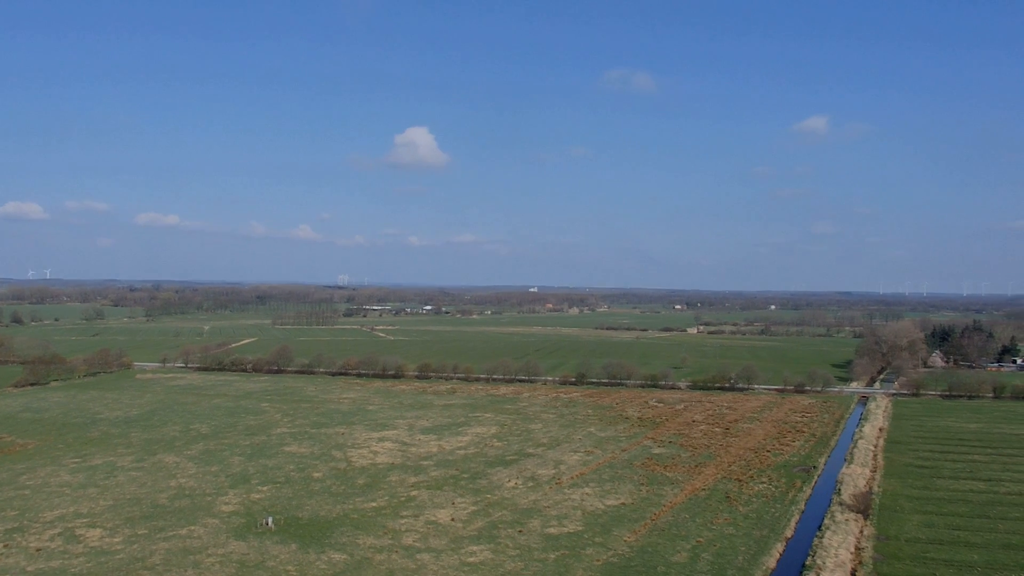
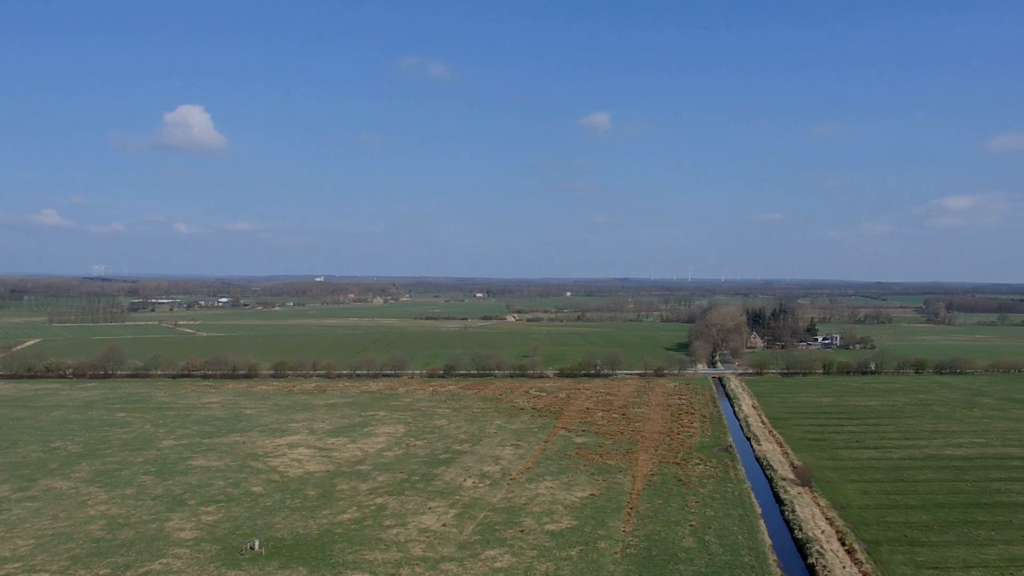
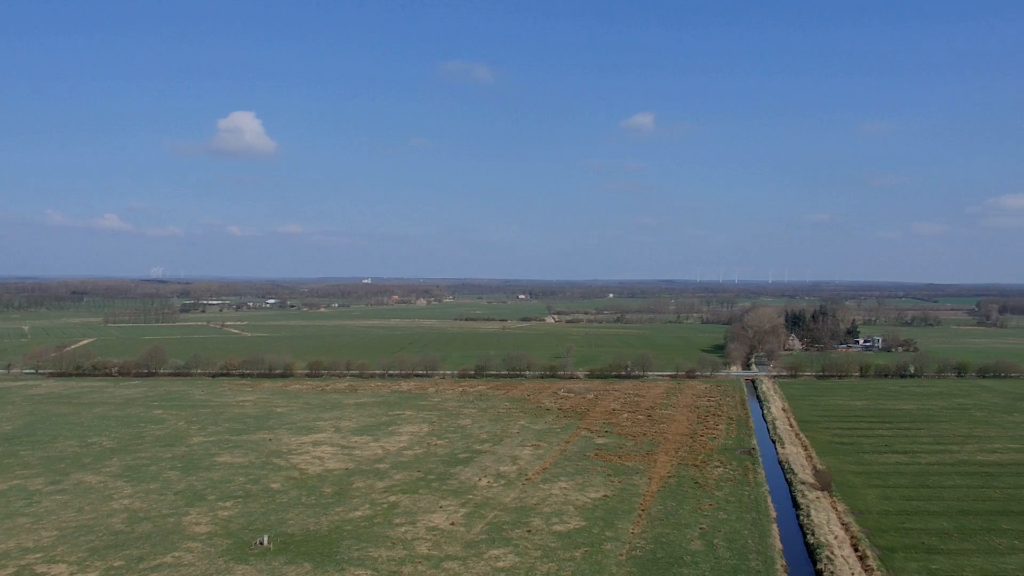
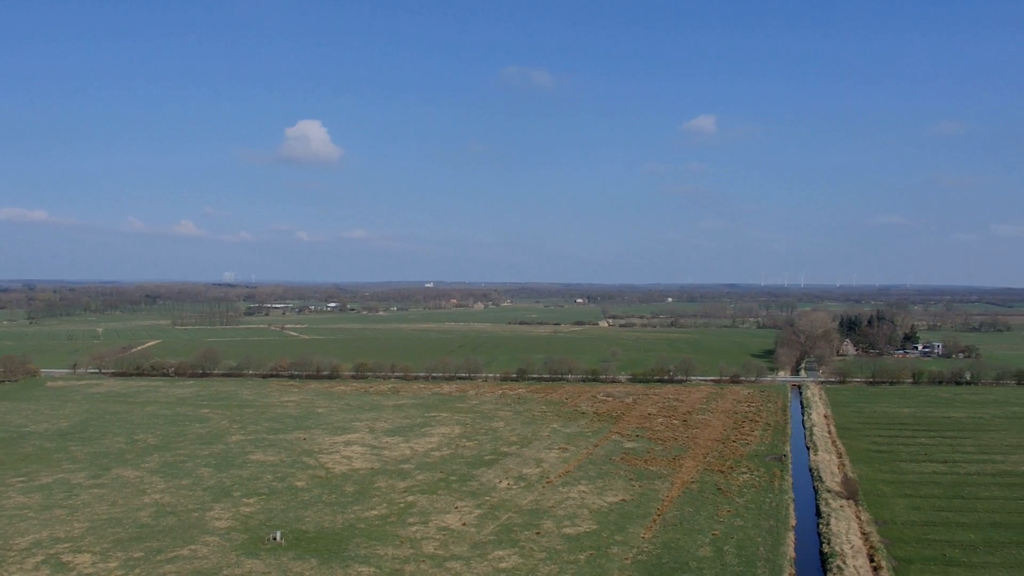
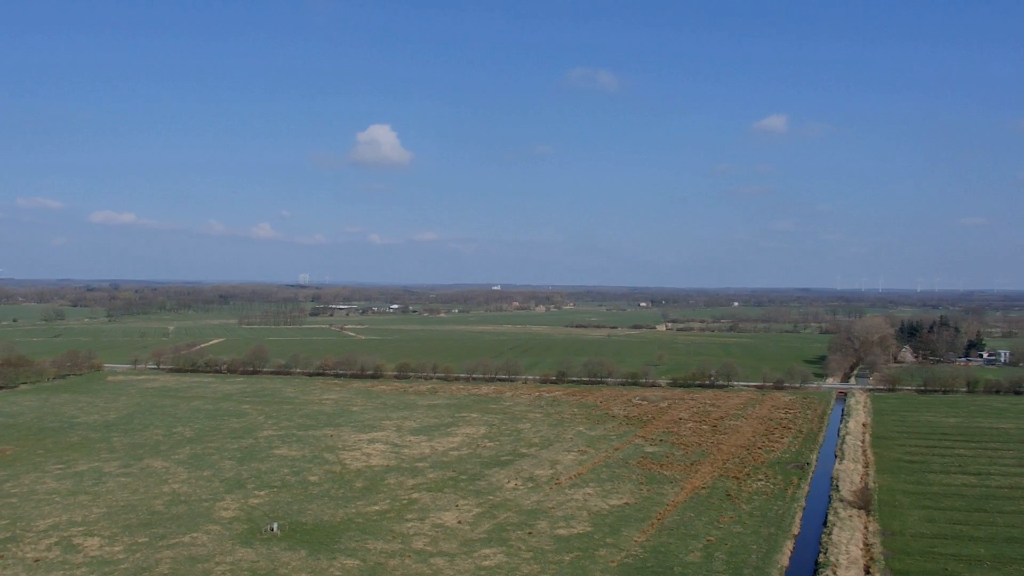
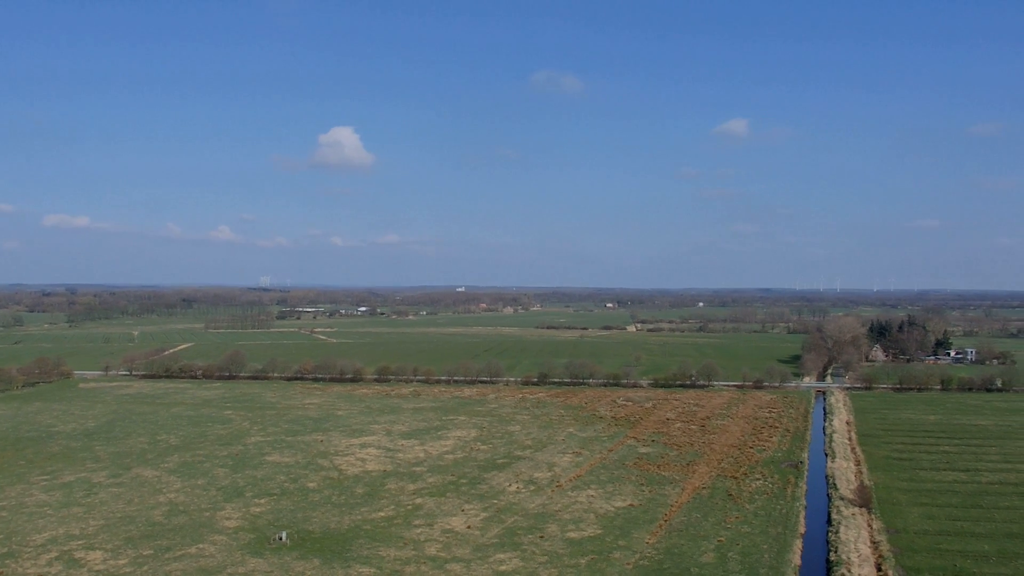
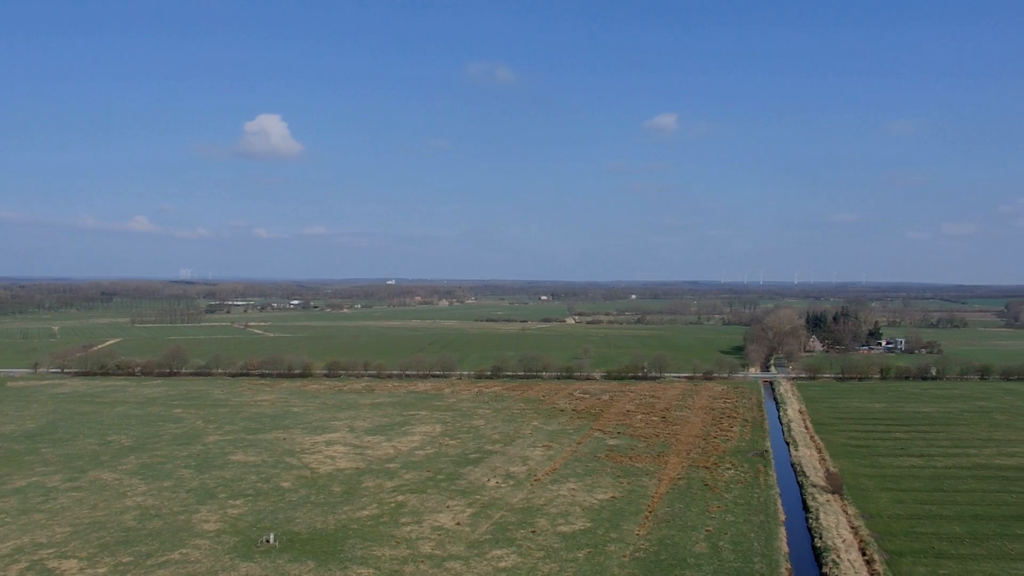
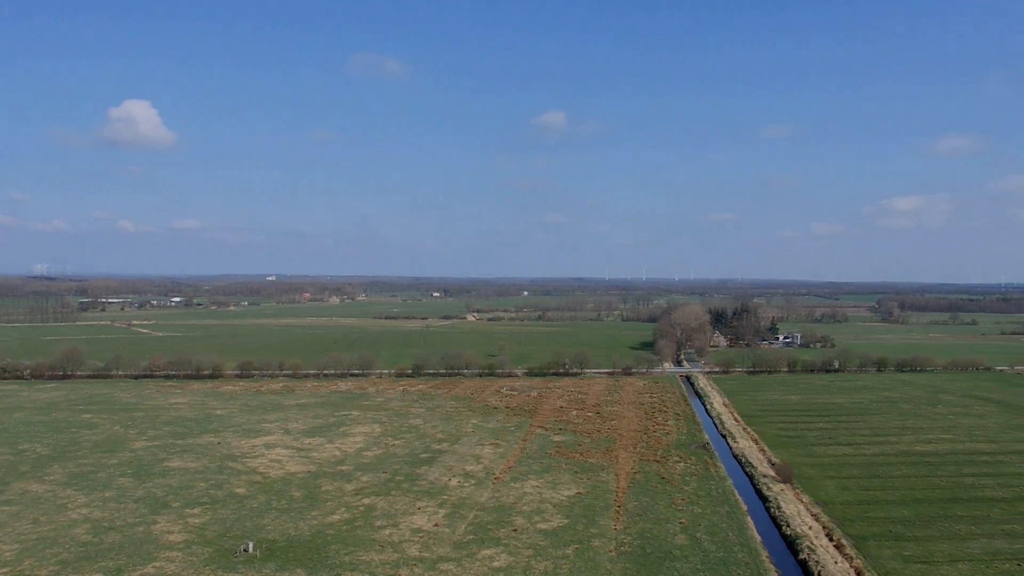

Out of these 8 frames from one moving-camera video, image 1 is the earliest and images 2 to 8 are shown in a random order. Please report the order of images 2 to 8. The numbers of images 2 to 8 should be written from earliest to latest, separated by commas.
5, 6, 4, 7, 3, 2, 8
